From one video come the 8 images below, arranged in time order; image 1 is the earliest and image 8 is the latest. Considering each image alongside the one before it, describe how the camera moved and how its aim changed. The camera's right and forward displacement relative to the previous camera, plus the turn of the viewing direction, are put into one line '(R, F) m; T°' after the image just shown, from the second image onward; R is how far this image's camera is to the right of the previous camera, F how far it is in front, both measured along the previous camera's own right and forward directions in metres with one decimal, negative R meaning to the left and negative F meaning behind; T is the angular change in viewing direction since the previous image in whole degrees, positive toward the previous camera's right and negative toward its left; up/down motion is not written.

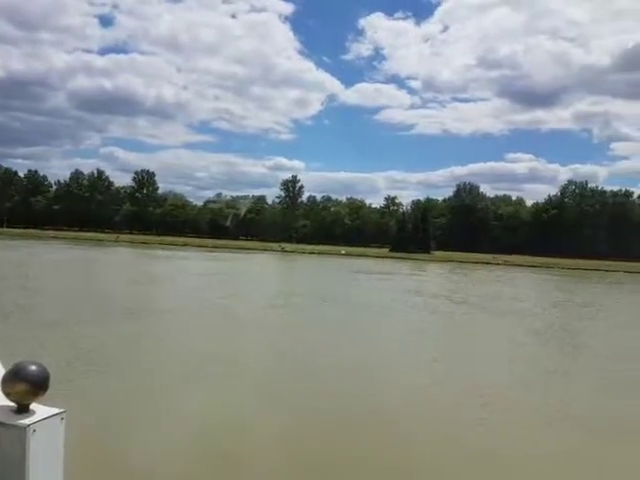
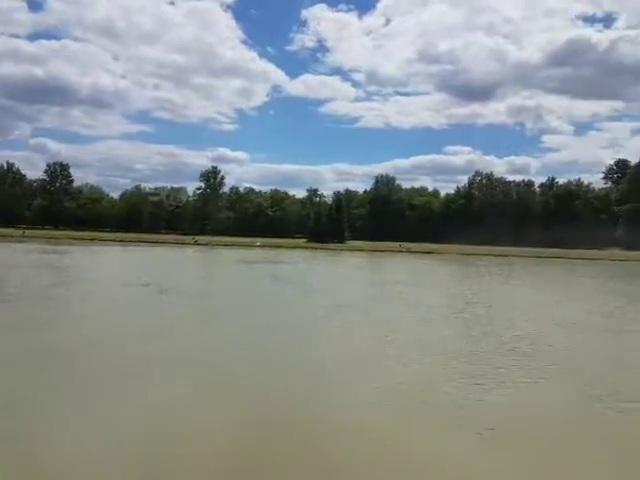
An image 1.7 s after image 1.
(+2.8, -1.1) m; +6°
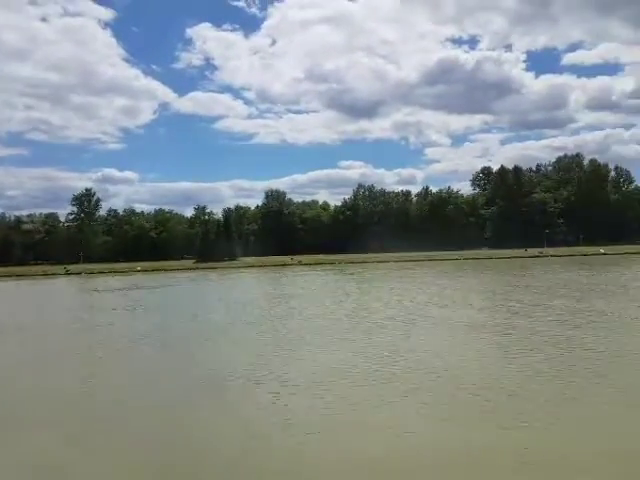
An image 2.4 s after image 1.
(+1.4, -0.3) m; +11°
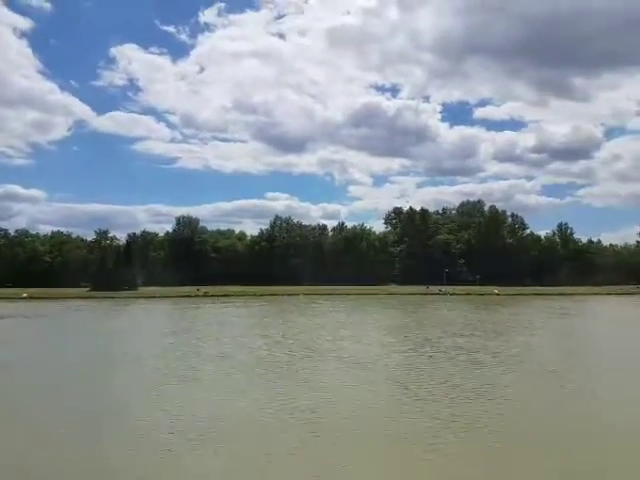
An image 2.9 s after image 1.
(+1.2, -0.2) m; +9°
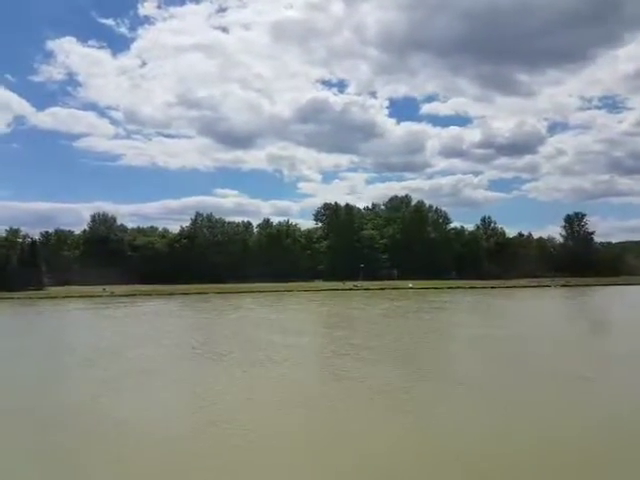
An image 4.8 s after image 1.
(+4.4, 0.0) m; +4°
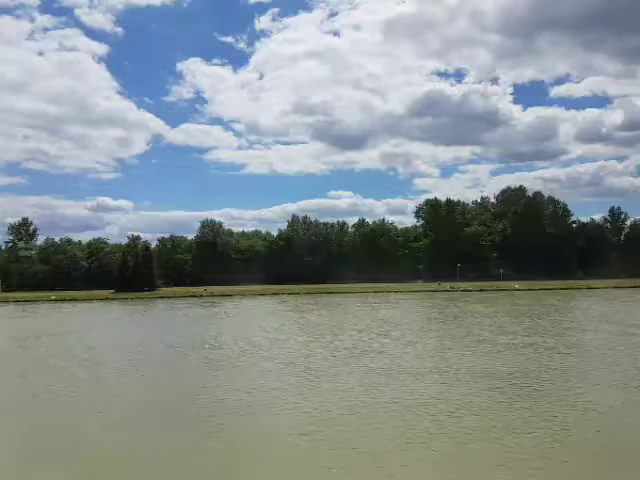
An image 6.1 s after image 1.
(+2.7, +1.5) m; -15°
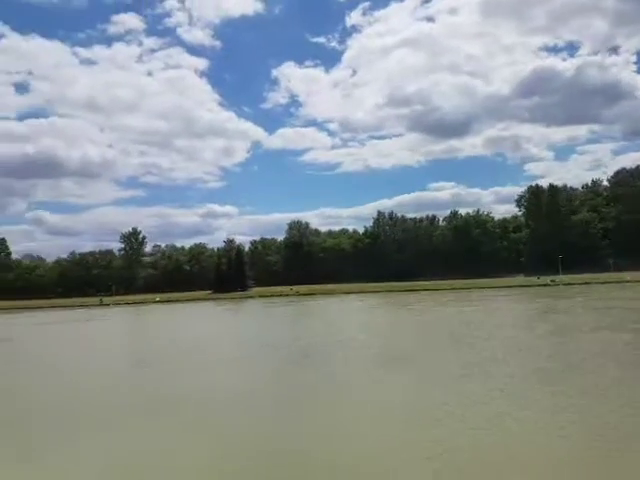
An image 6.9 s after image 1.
(+1.6, +0.8) m; -12°
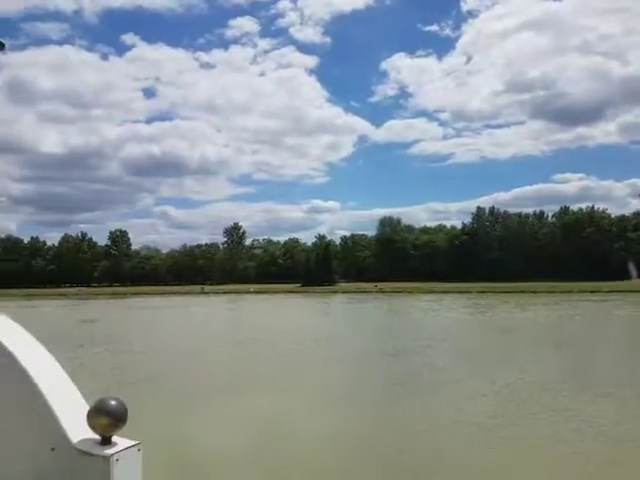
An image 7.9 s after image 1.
(+2.1, +0.3) m; -13°
